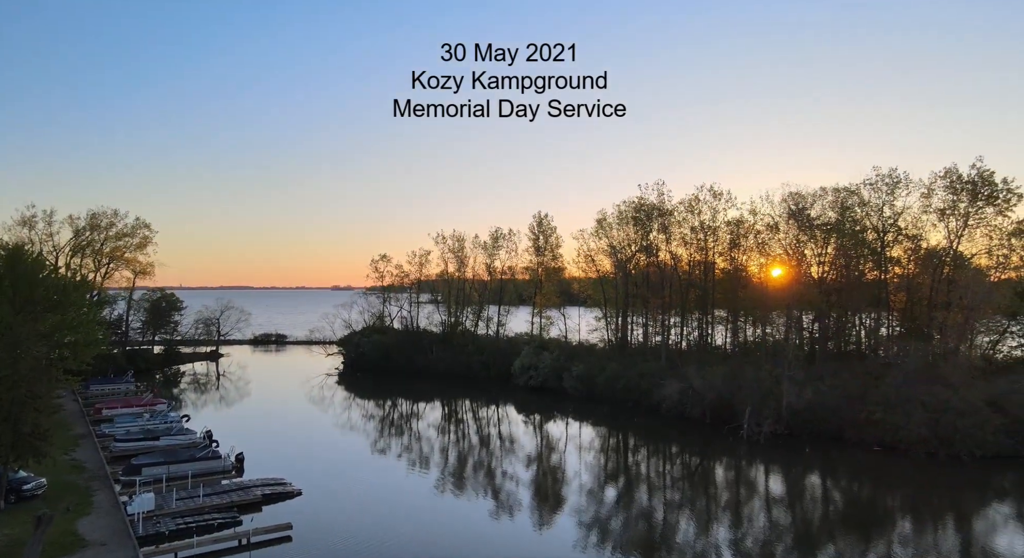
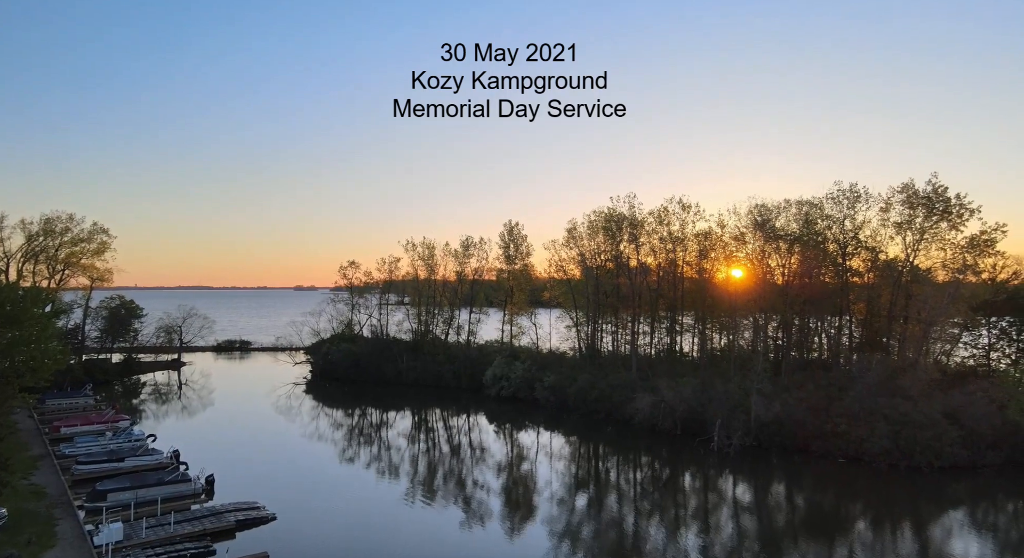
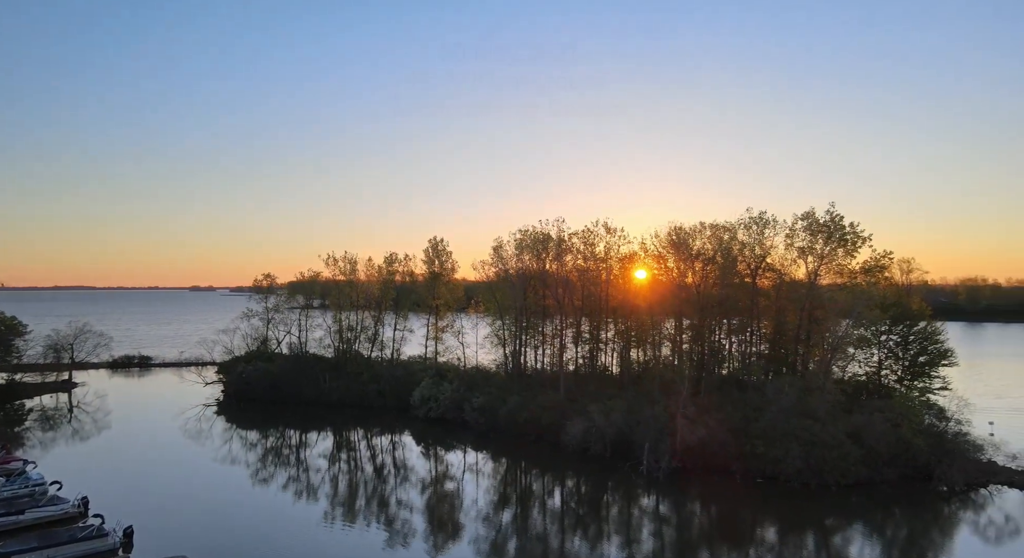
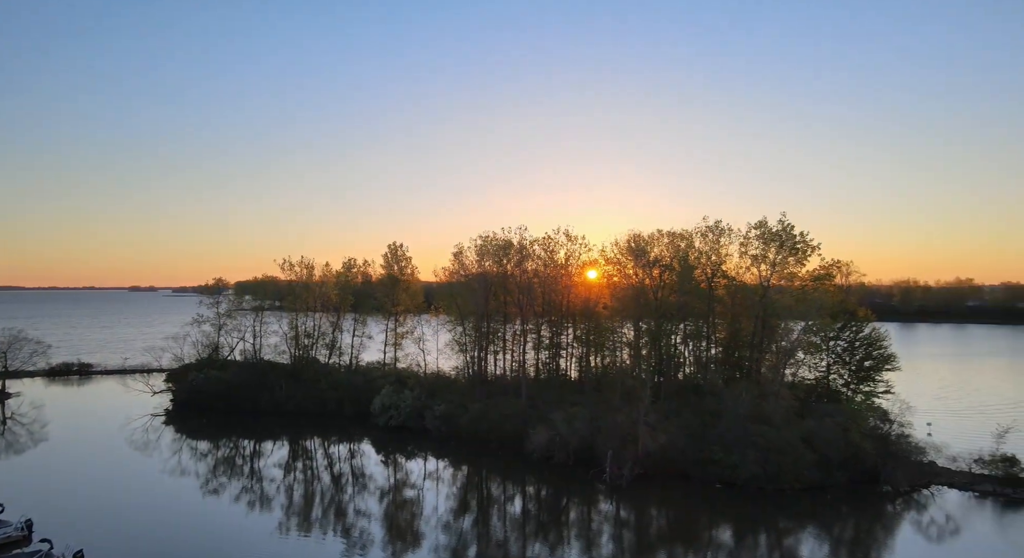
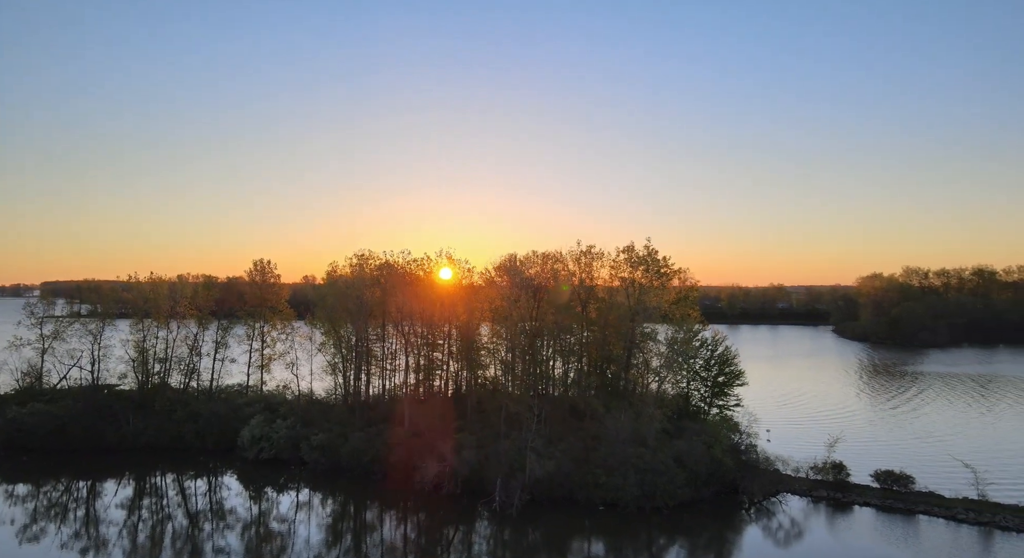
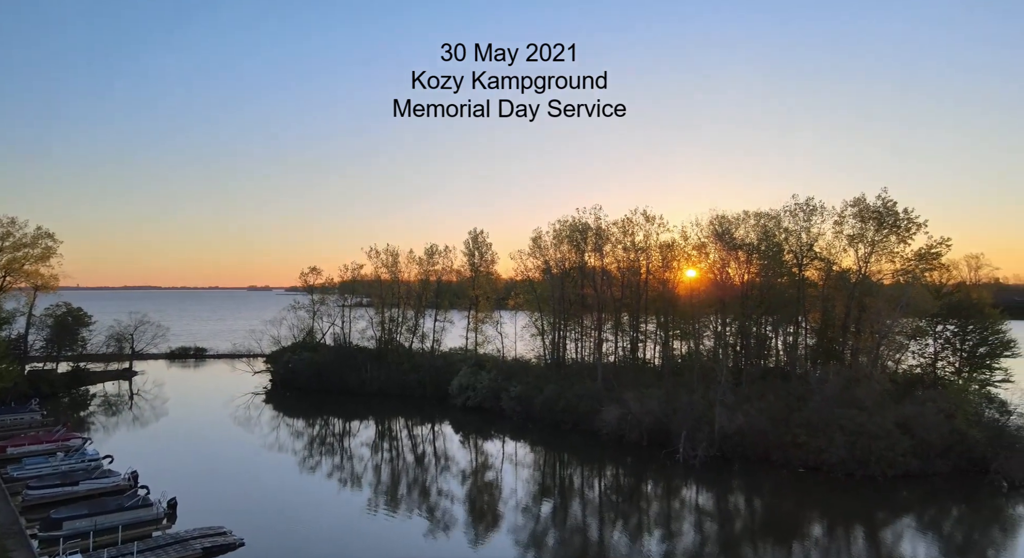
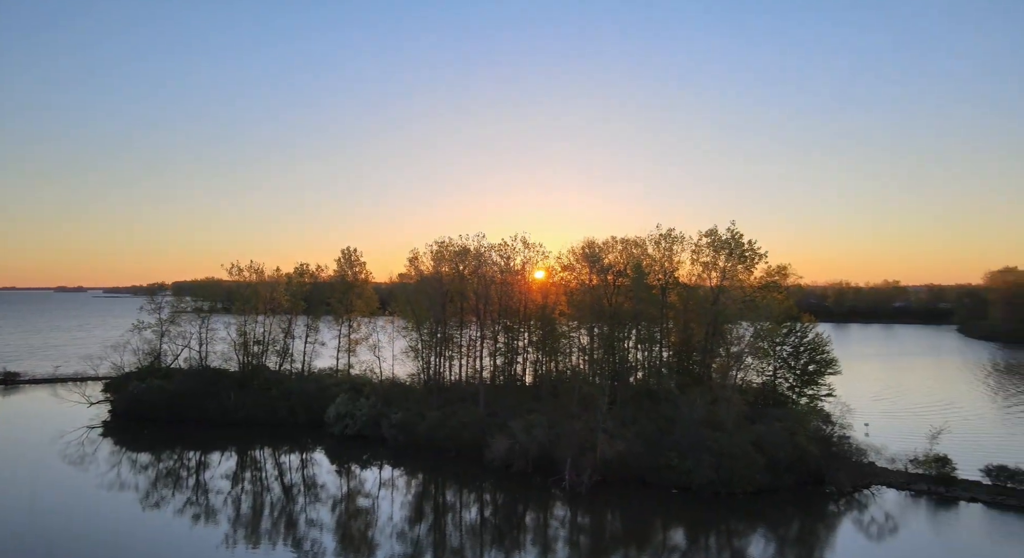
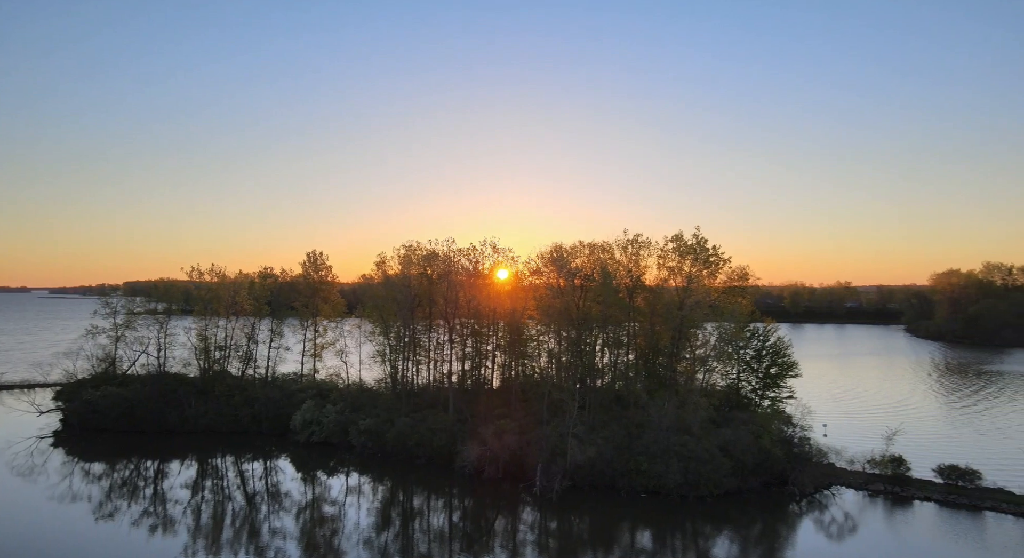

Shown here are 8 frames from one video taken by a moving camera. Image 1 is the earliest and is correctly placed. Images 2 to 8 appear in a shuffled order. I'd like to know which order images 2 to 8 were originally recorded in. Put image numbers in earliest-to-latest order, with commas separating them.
2, 6, 3, 4, 7, 8, 5
